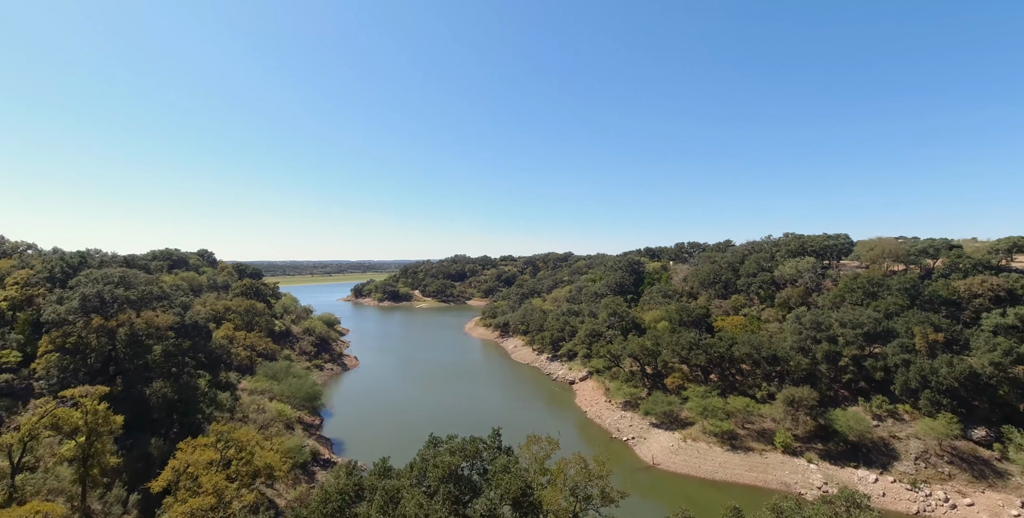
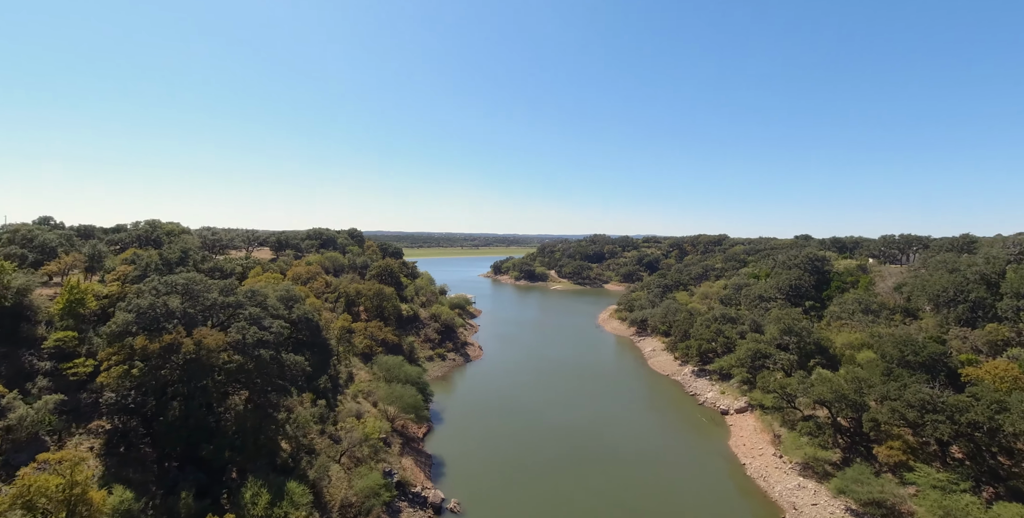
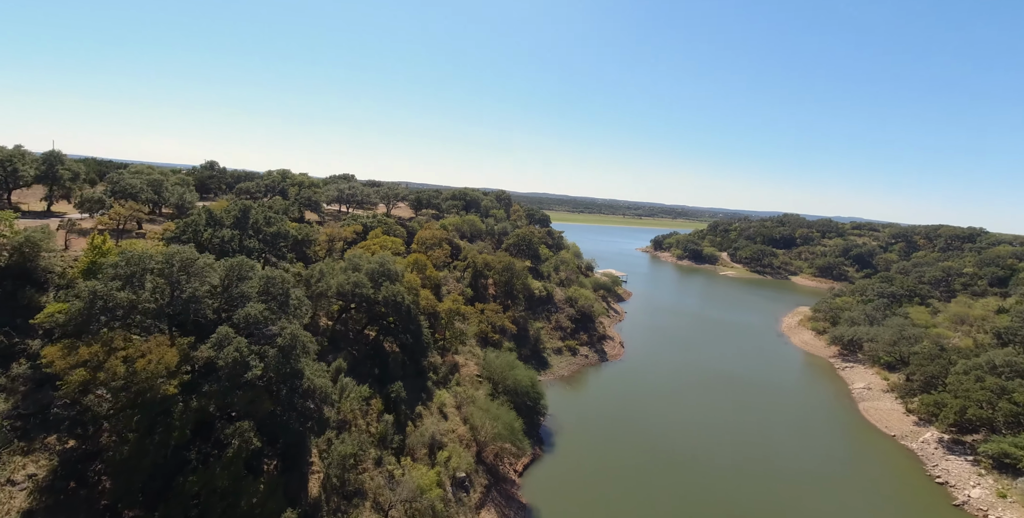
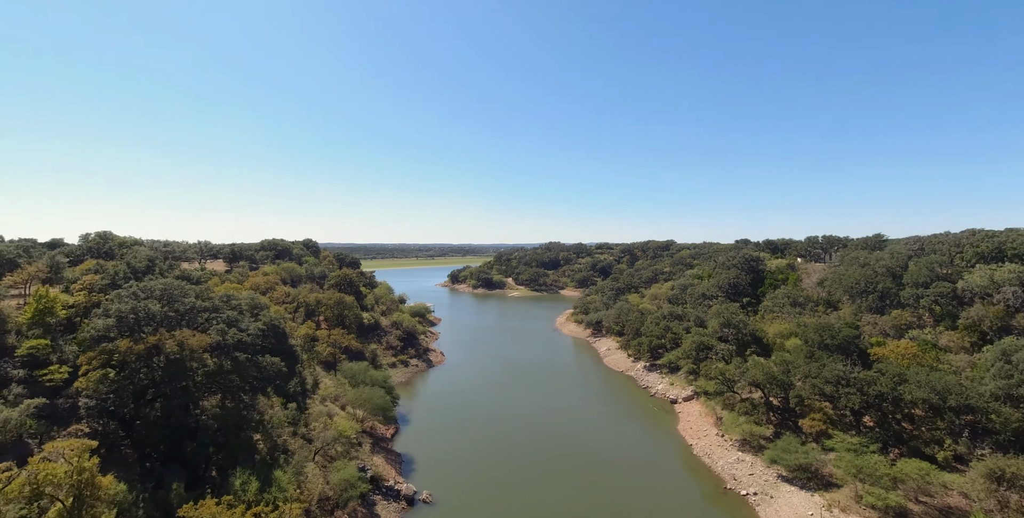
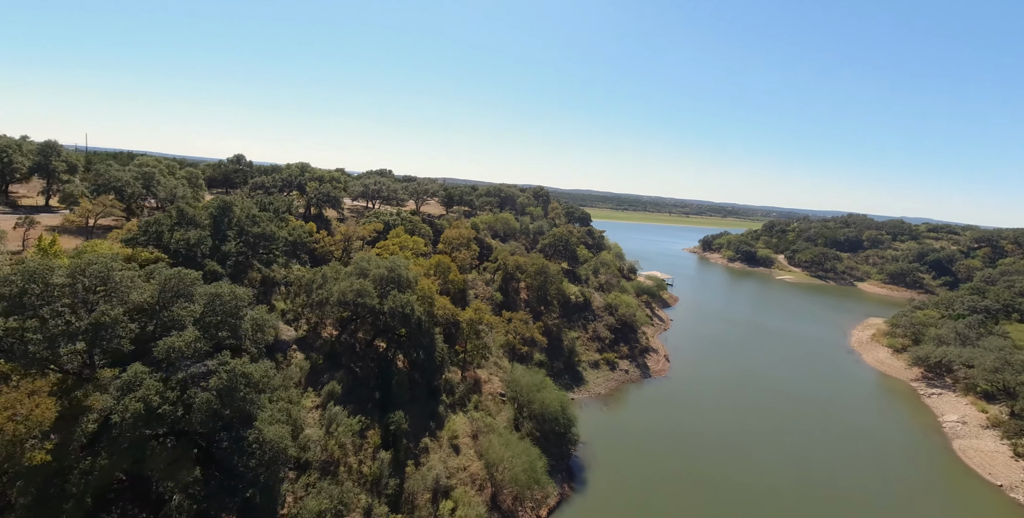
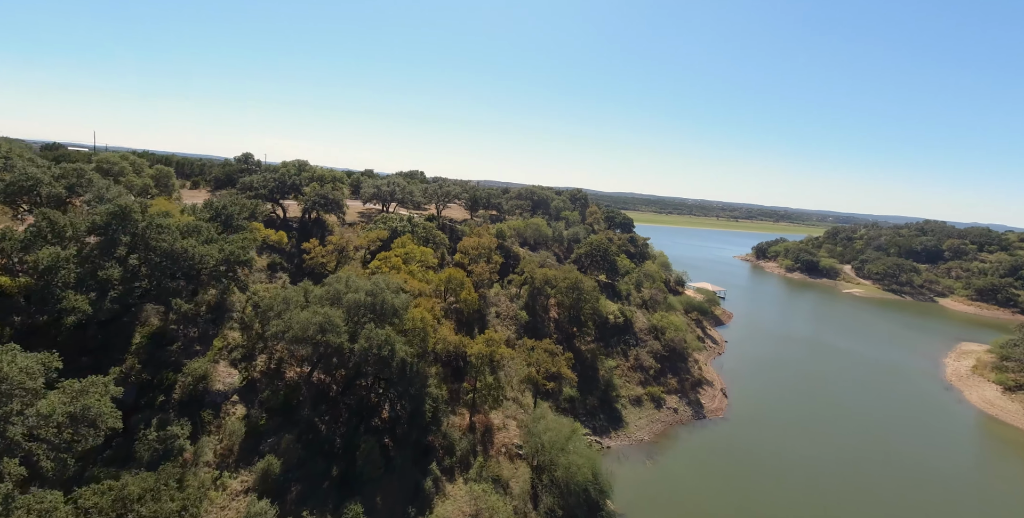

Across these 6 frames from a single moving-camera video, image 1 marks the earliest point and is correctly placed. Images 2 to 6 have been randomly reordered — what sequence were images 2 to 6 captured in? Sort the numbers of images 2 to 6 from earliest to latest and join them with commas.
4, 2, 3, 5, 6
